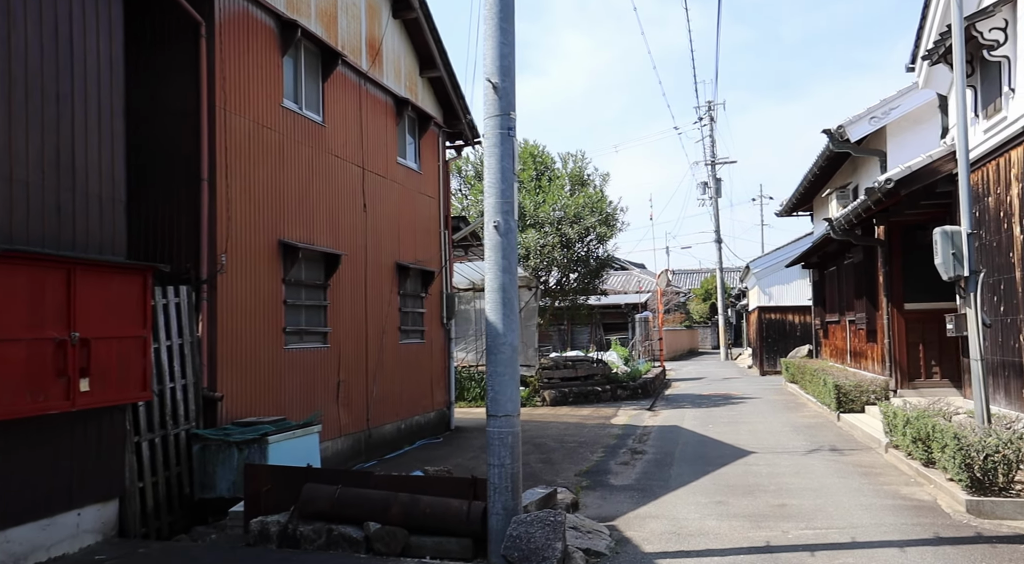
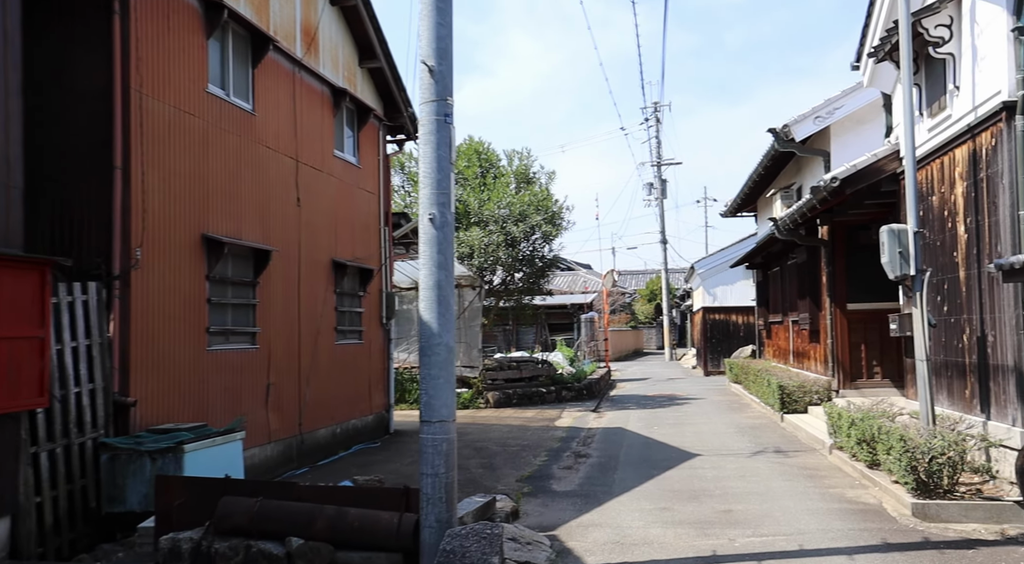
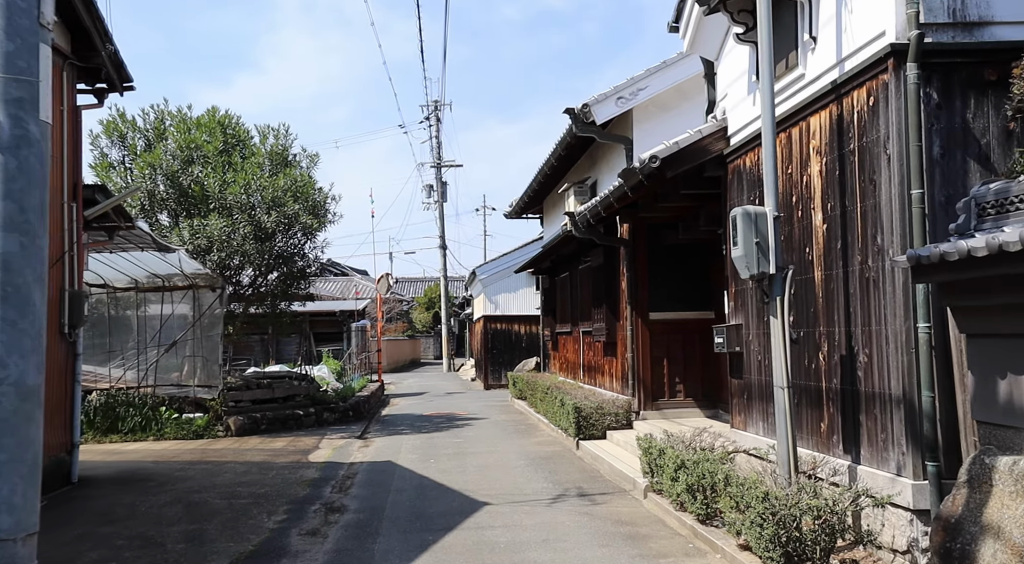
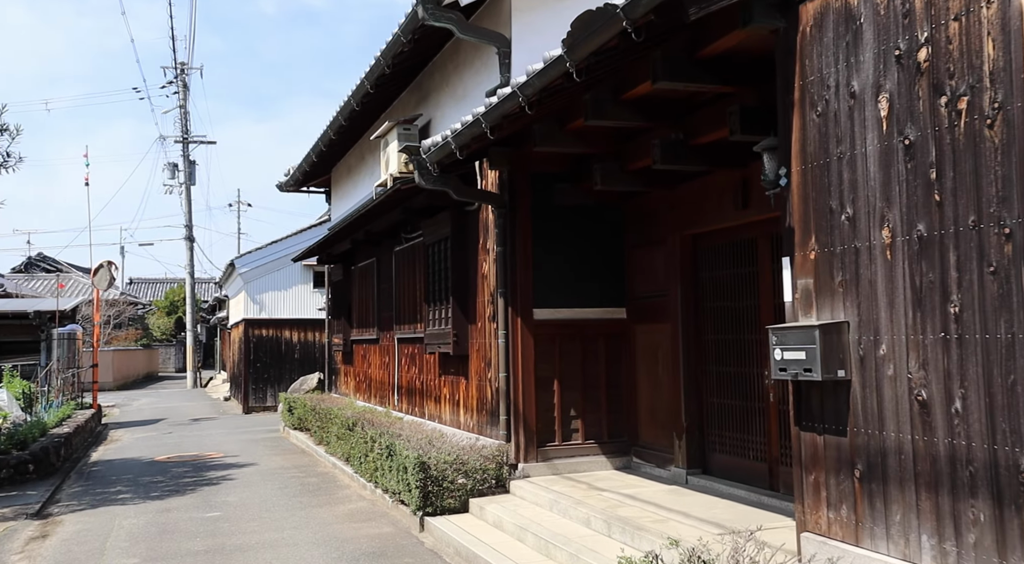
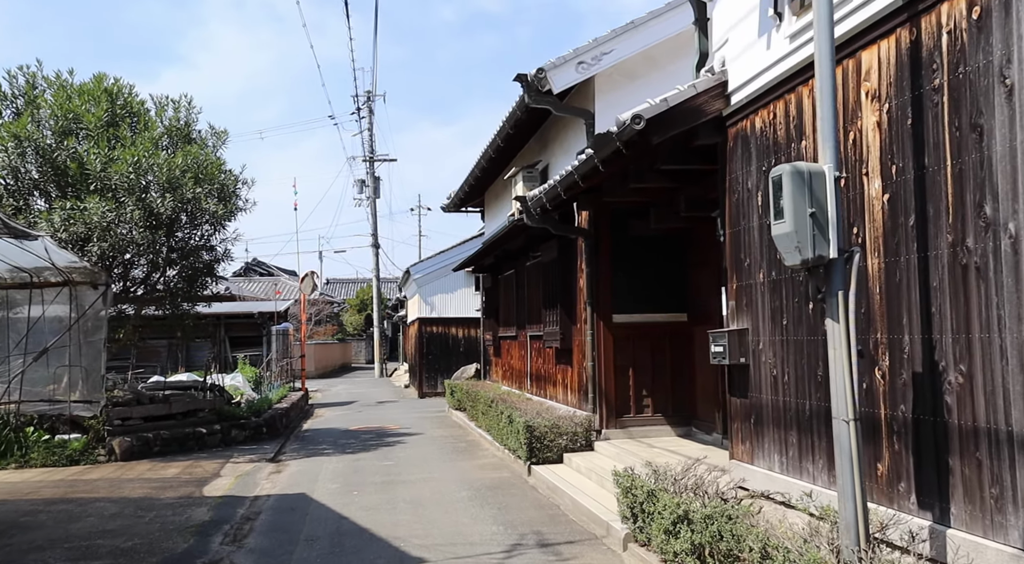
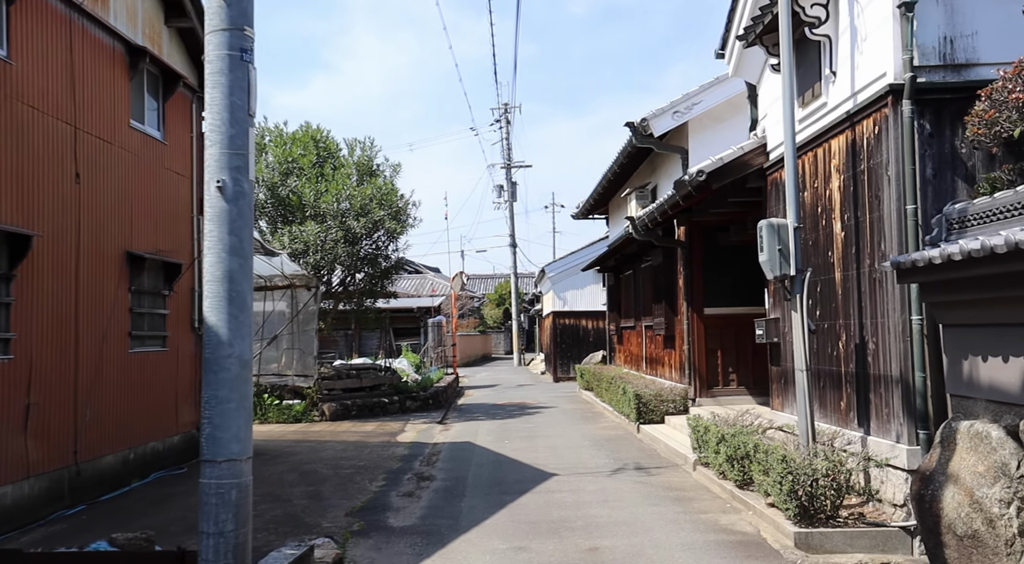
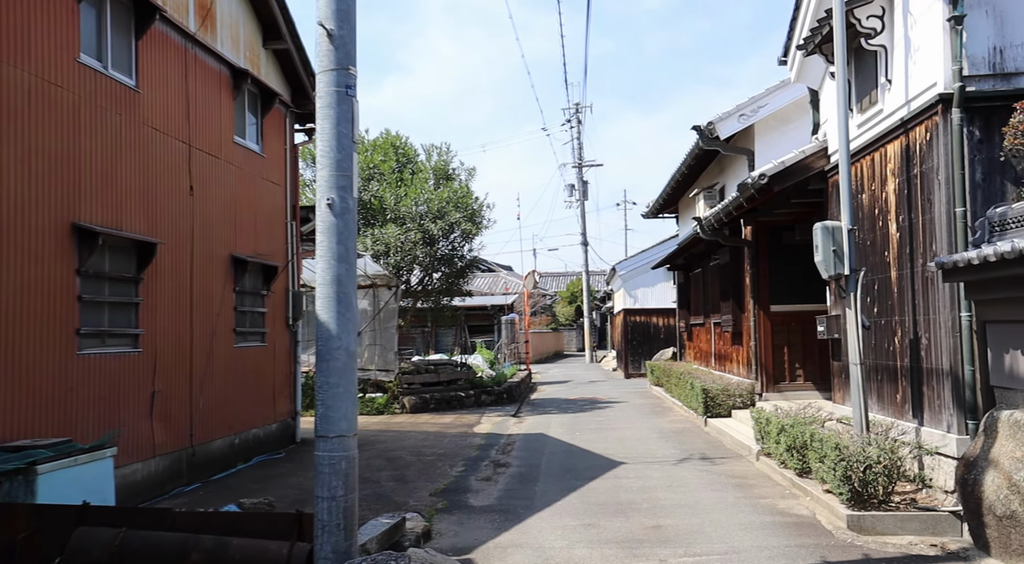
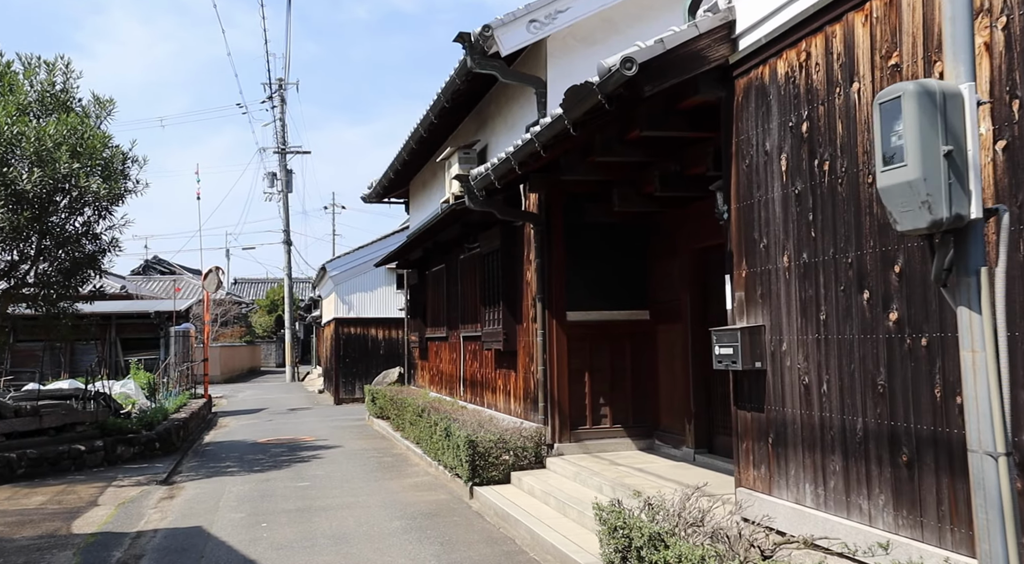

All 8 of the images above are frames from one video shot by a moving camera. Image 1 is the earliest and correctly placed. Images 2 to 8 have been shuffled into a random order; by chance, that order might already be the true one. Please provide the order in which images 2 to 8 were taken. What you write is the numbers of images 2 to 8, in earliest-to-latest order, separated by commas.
2, 7, 6, 3, 5, 8, 4
